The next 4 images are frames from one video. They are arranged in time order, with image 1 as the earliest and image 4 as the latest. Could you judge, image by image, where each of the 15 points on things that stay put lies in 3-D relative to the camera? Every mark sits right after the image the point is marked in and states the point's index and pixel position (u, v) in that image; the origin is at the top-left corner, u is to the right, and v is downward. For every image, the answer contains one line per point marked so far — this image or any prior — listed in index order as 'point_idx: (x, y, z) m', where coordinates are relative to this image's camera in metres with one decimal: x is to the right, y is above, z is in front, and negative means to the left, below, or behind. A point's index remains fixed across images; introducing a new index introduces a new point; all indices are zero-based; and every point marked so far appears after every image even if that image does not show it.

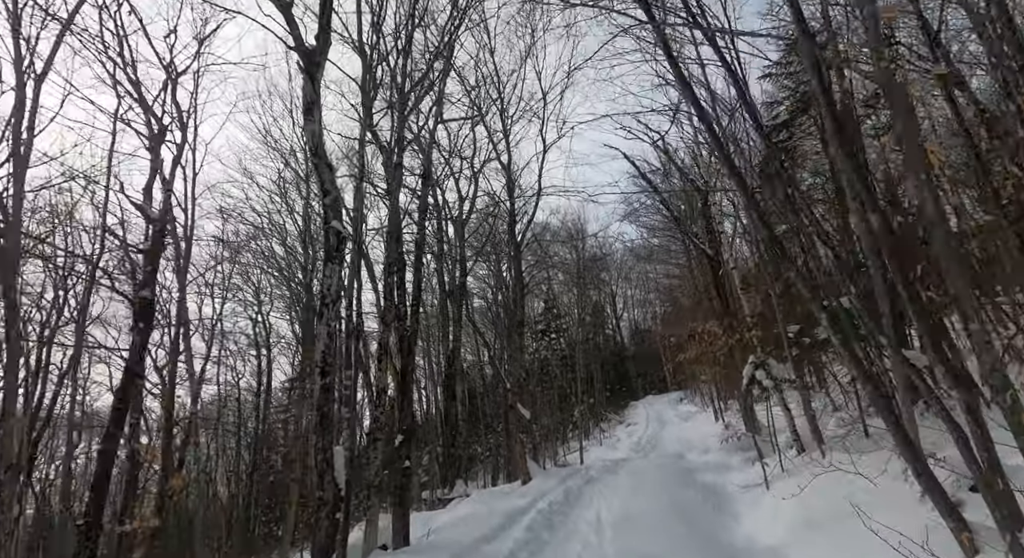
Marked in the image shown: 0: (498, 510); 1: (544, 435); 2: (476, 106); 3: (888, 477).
0: (-0.2, -3.1, +7.5) m
1: (+1.0, -5.0, +18.0) m
2: (-0.6, +3.0, +9.7) m
3: (+3.0, -1.6, +4.4) m
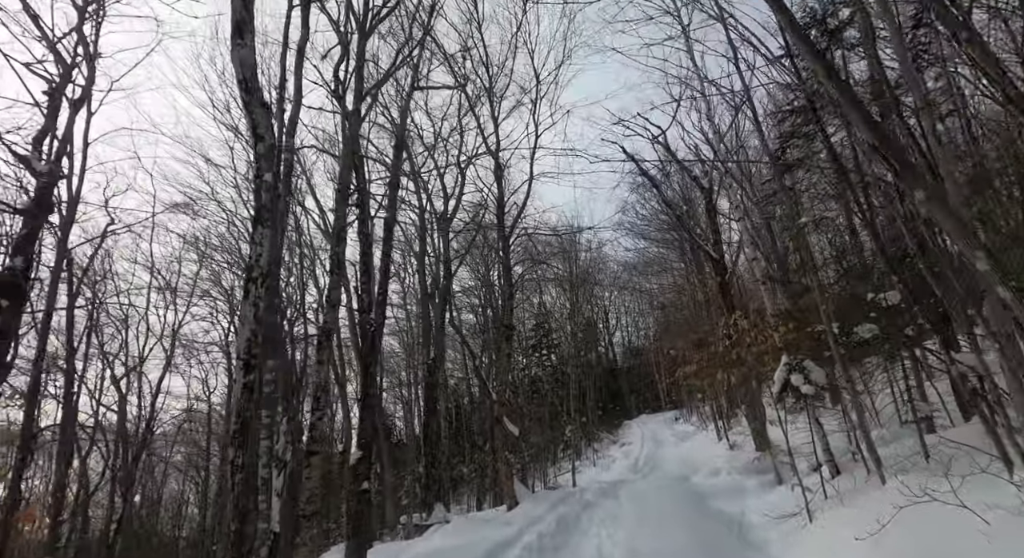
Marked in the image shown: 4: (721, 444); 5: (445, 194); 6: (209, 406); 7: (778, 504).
0: (-0.4, -3.0, +6.4) m
1: (+0.7, -5.3, +16.8) m
2: (-0.8, +3.1, +8.7) m
3: (+2.9, -1.4, +3.4) m
4: (+5.1, -4.0, +13.5) m
5: (-1.5, +1.8, +12.1) m
6: (-10.6, -4.4, +19.4) m
7: (+3.2, -2.7, +6.7) m
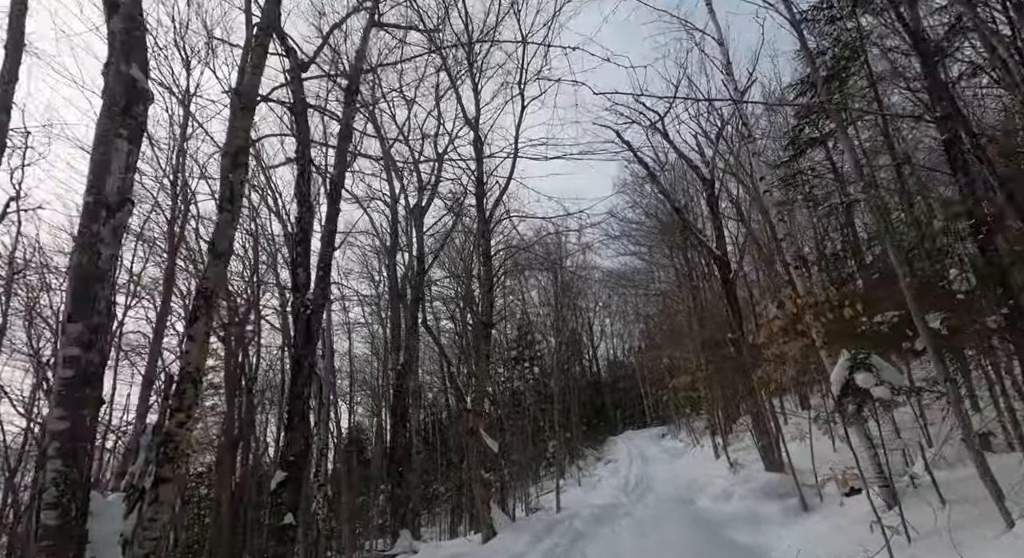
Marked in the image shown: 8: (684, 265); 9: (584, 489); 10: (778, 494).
0: (-0.6, -2.8, +5.1) m
1: (+0.1, -5.4, +15.4) m
2: (-1.0, +3.2, +7.6) m
3: (+2.8, -1.2, +2.2) m
4: (+4.6, -4.1, +12.3) m
5: (-1.8, +1.9, +10.9) m
6: (-11.3, -4.4, +17.8) m
7: (+3.0, -2.6, +5.5) m
8: (+4.6, +0.4, +14.7) m
9: (+2.0, -5.9, +15.6) m
10: (+3.3, -2.7, +6.9) m
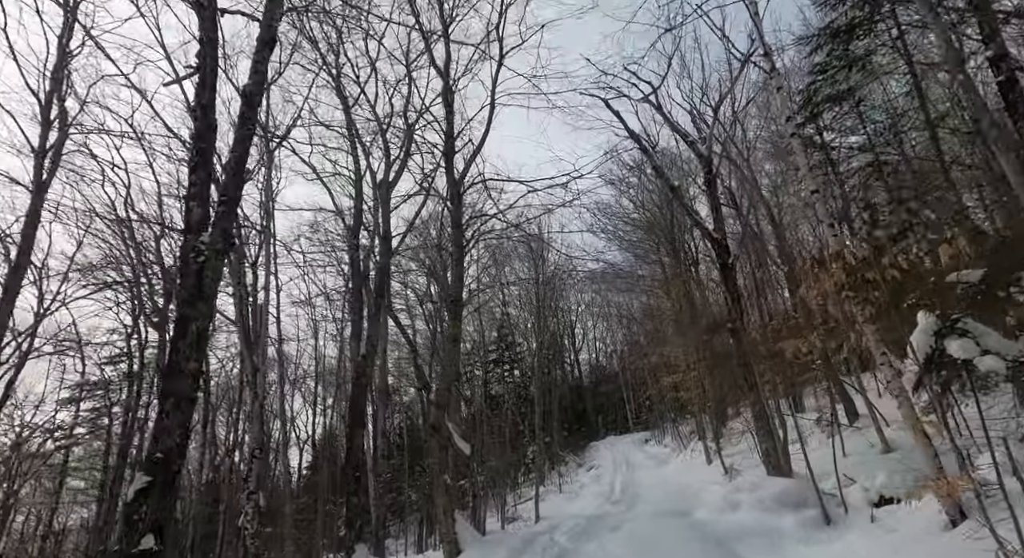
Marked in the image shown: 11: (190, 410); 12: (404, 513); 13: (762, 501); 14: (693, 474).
0: (-0.9, -2.5, +4.0) m
1: (-0.6, -5.2, +14.3) m
2: (-1.3, +3.5, +6.5) m
3: (+2.6, -0.8, +1.2) m
4: (+4.1, -3.9, +11.3) m
5: (-2.2, +2.2, +9.8) m
6: (-12.0, -4.1, +16.3) m
7: (+2.7, -2.3, +4.5) m
8: (+4.0, +0.6, +13.8) m
9: (+1.4, -5.7, +14.5) m
10: (+3.0, -2.4, +5.9) m
11: (-1.8, -0.7, +3.3) m
12: (-2.5, -5.5, +12.9) m
13: (+2.8, -2.5, +6.1) m
14: (+3.9, -4.2, +11.9) m
